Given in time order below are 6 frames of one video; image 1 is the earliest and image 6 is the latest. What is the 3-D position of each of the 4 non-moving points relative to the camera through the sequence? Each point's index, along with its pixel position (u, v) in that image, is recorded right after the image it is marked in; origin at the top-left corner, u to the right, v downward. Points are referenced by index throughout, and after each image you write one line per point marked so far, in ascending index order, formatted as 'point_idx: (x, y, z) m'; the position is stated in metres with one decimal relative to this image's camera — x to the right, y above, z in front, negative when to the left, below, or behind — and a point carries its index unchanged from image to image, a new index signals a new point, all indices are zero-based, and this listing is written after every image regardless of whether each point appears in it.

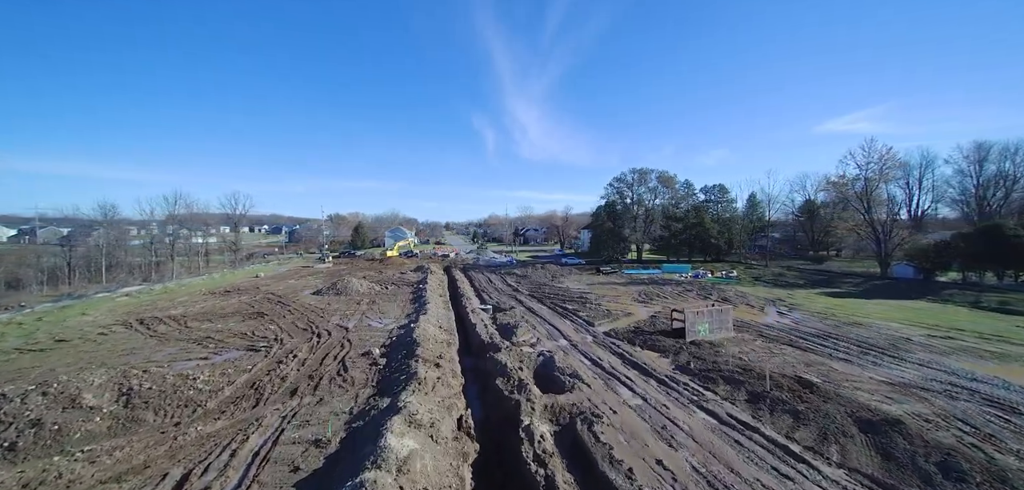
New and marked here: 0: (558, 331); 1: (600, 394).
0: (+1.8, -3.5, +16.6) m
1: (+2.2, -3.7, +10.2) m
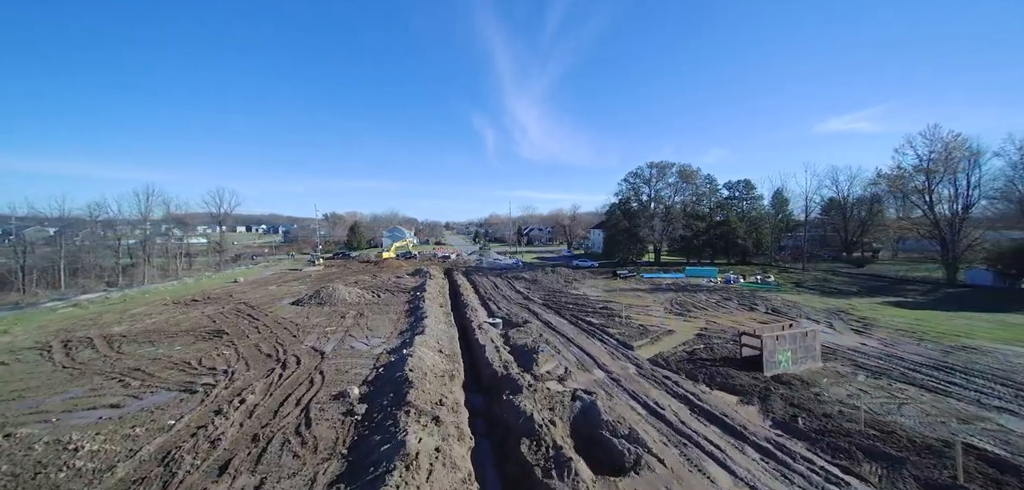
0: (+2.4, -3.6, +13.1) m
1: (+2.8, -3.8, +6.7) m
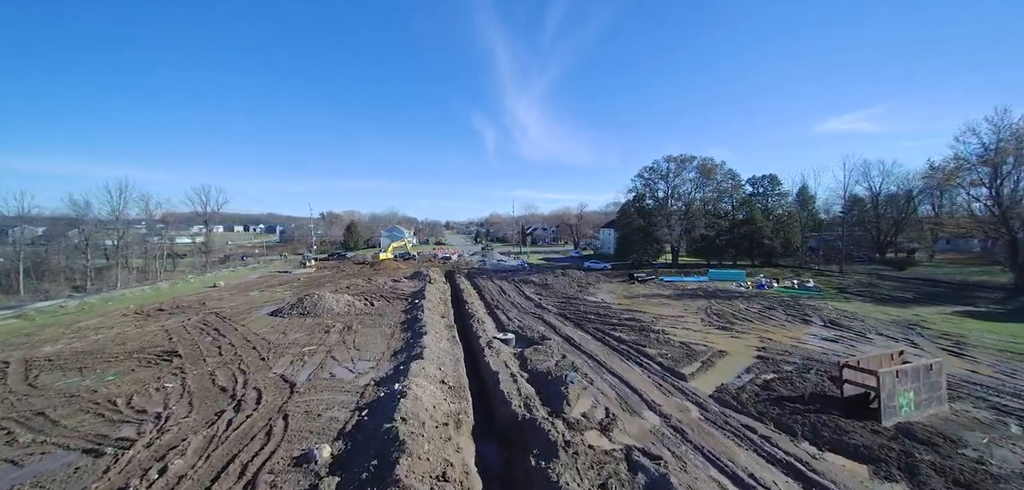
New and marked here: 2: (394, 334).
0: (+3.0, -3.7, +10.3) m
1: (+3.3, -3.9, +3.9) m
2: (-4.6, -3.4, +16.0) m
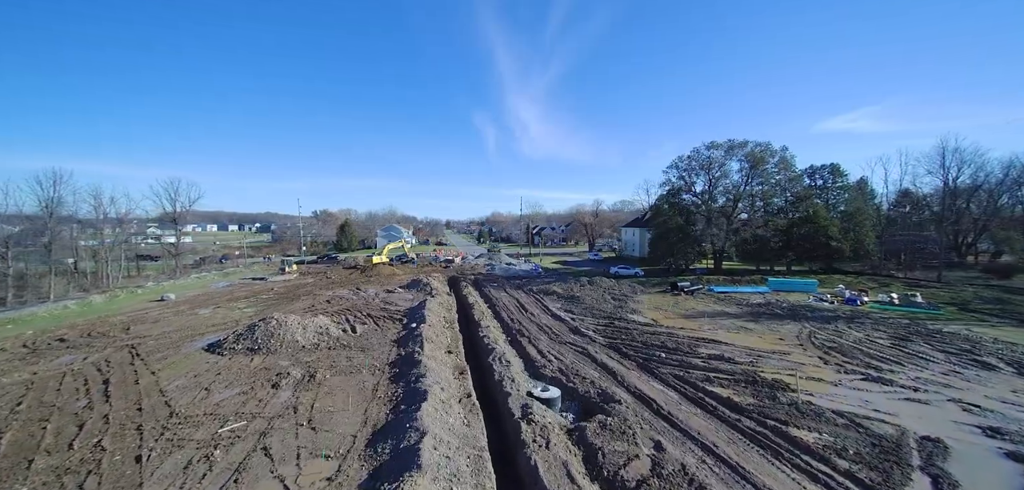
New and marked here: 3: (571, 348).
0: (+4.1, -3.9, +4.9) m
1: (+4.4, -4.1, -1.5) m
2: (-3.5, -3.6, +10.6) m
3: (+2.0, -3.5, +14.3) m
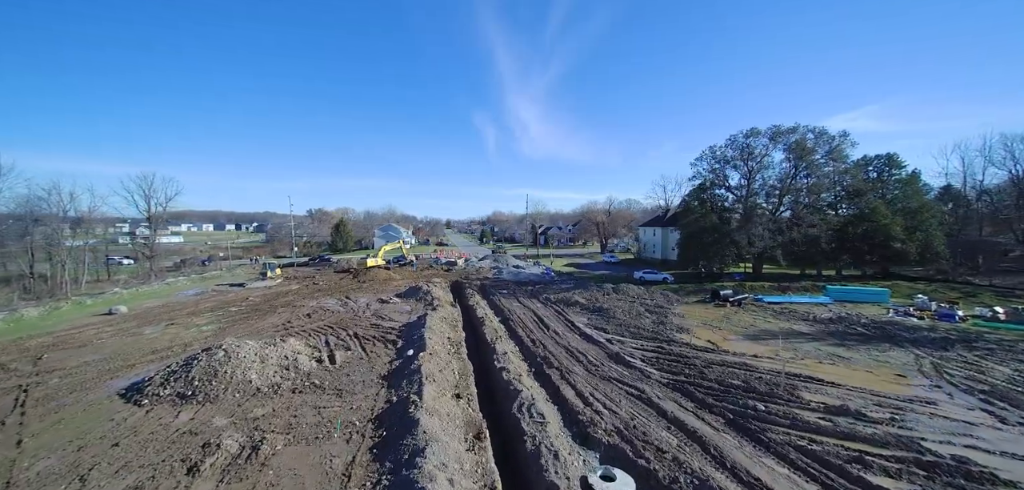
0: (+4.9, -4.0, +1.2) m
1: (+5.2, -4.2, -5.2) m
2: (-2.7, -3.8, +6.9) m
3: (+2.8, -3.6, +10.6) m
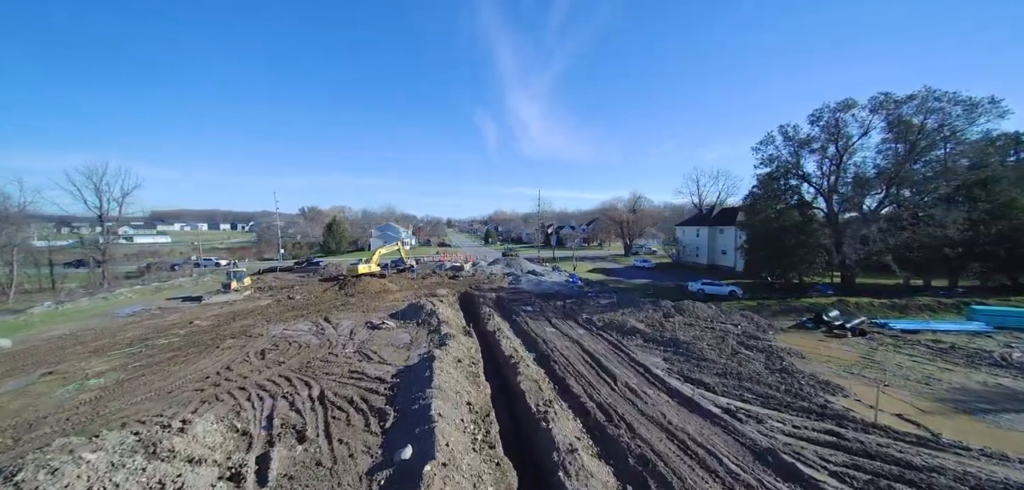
0: (+6.2, -4.3, -4.4) m
1: (+6.5, -4.5, -10.9) m
2: (-1.4, -4.0, +1.2) m
3: (+4.1, -3.9, +5.0) m
